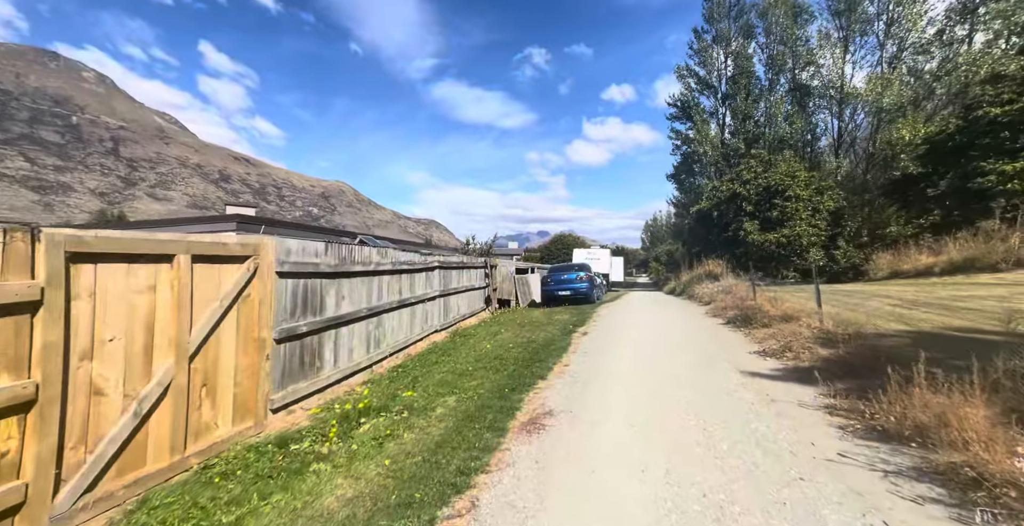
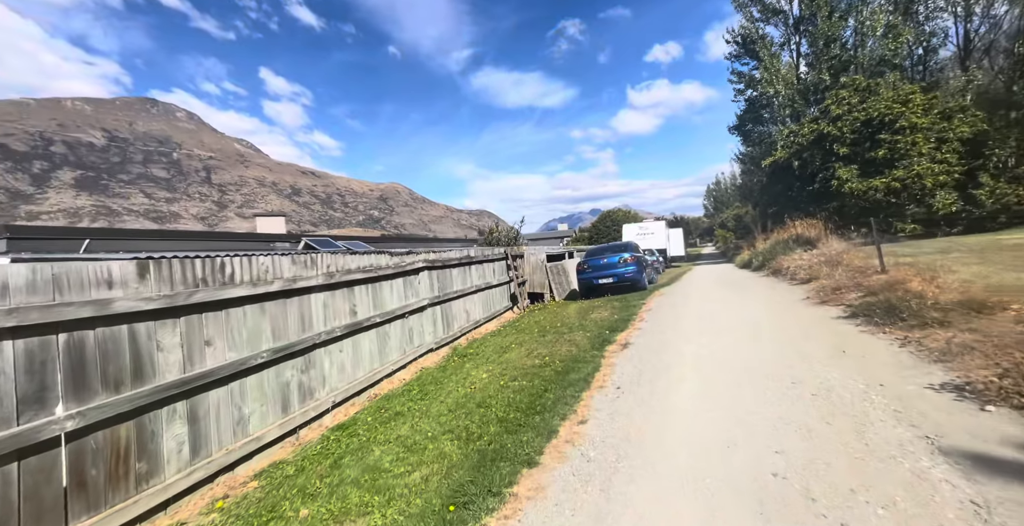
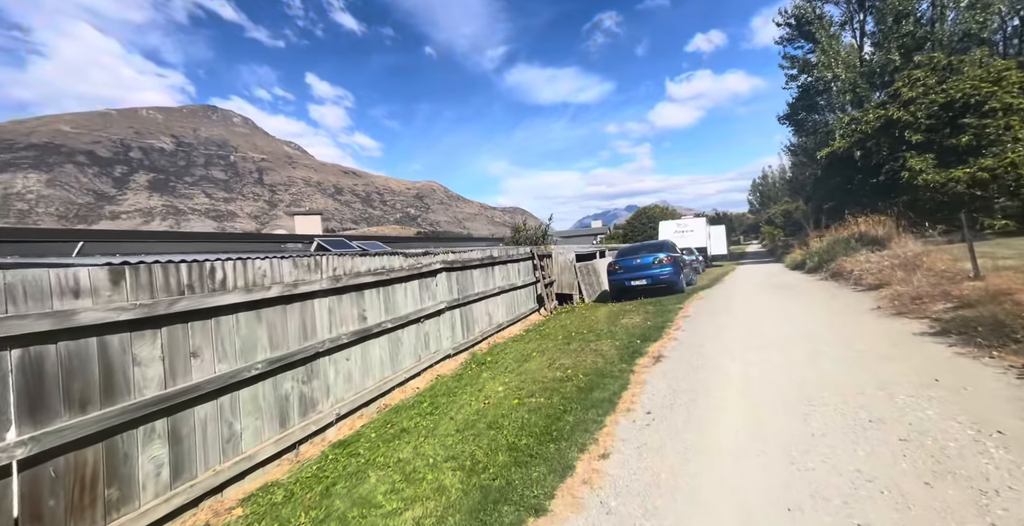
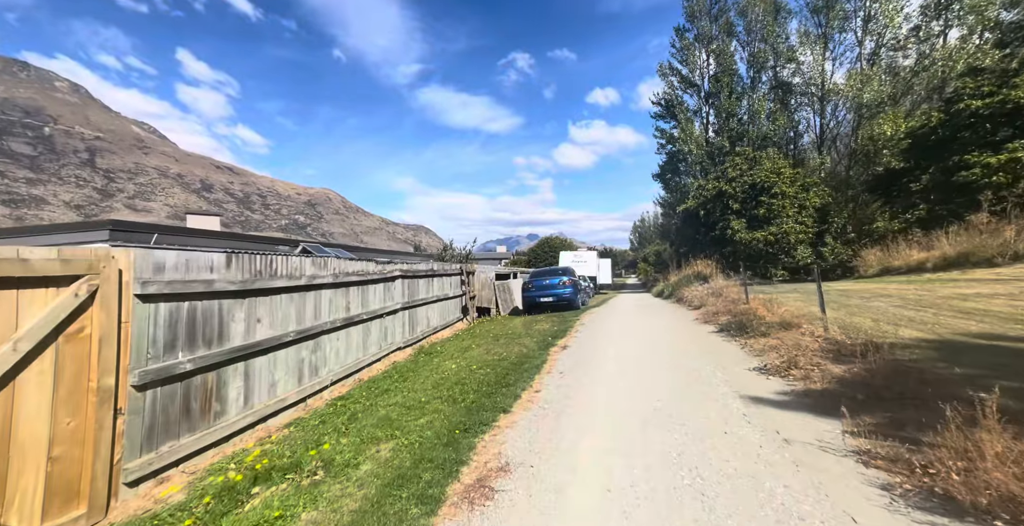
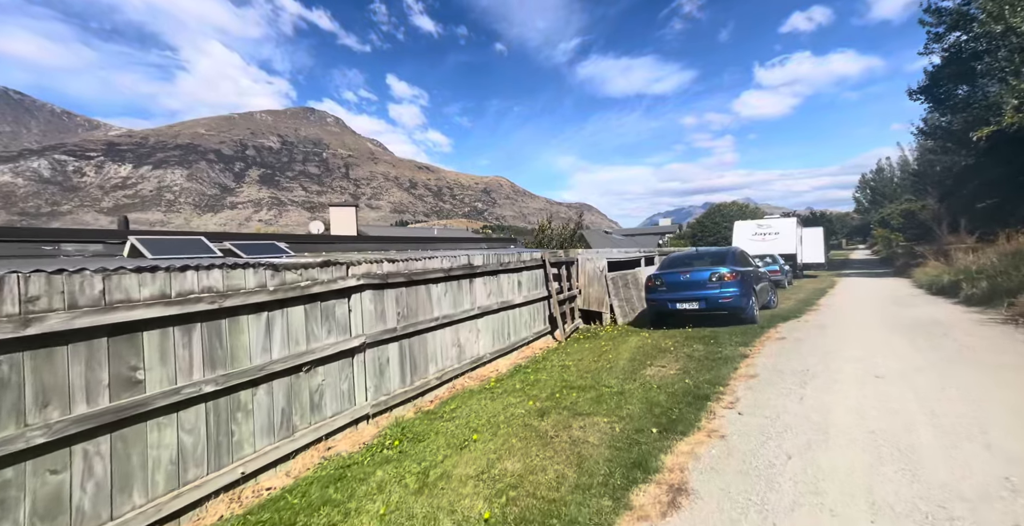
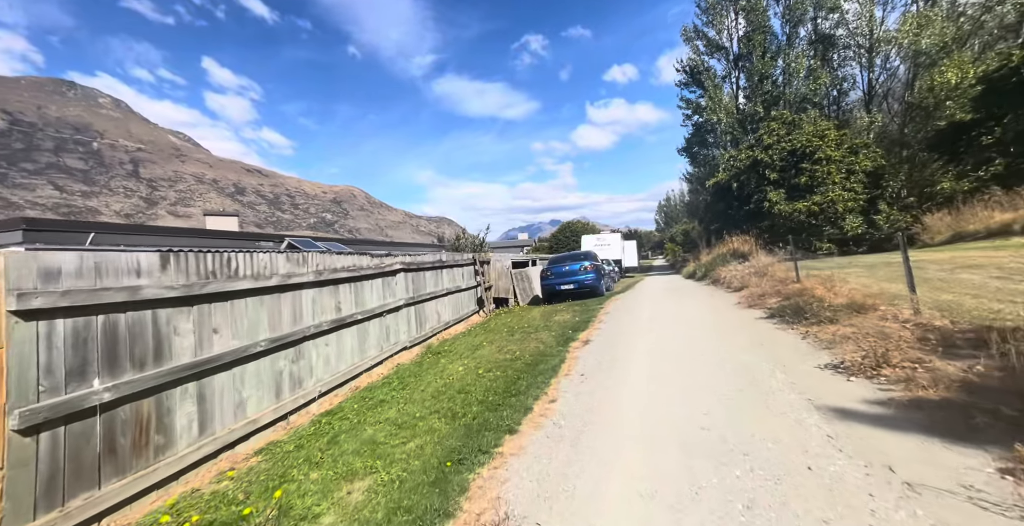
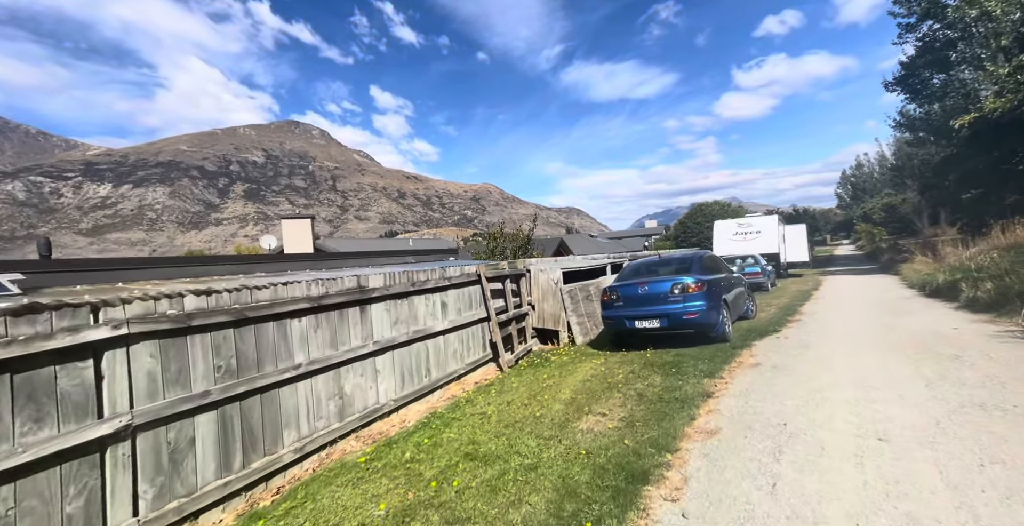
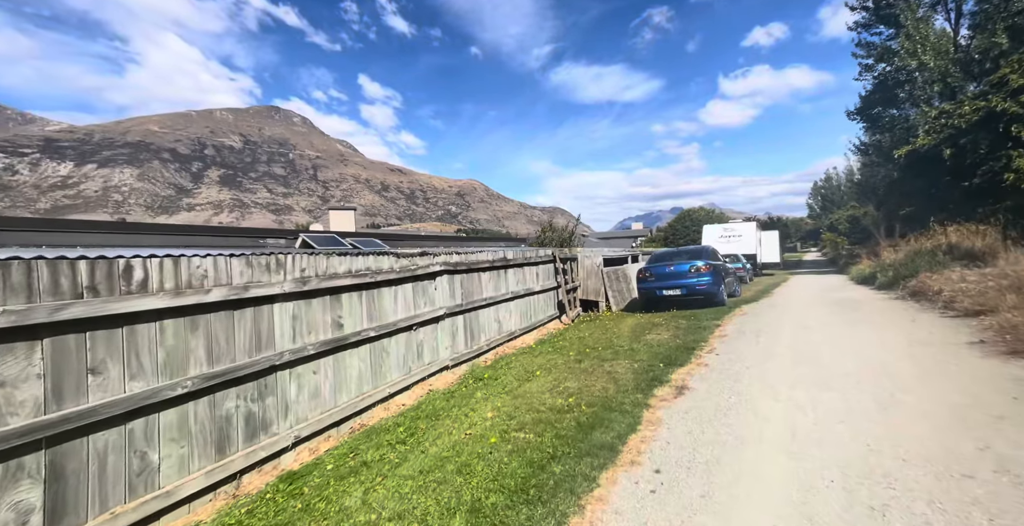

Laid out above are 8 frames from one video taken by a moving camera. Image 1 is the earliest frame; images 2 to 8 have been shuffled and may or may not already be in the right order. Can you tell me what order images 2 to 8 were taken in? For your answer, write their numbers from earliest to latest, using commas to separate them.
4, 6, 2, 3, 8, 5, 7
